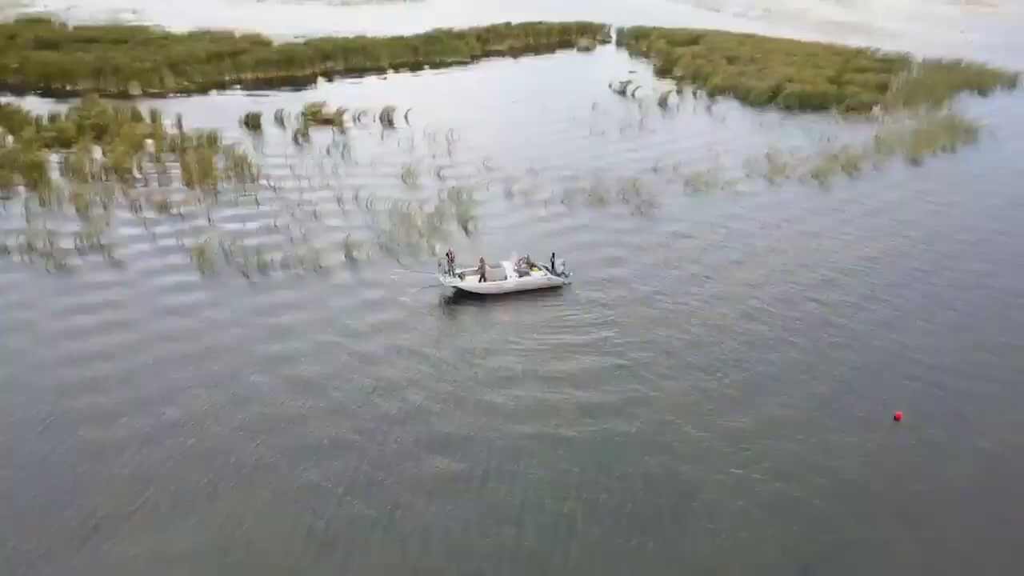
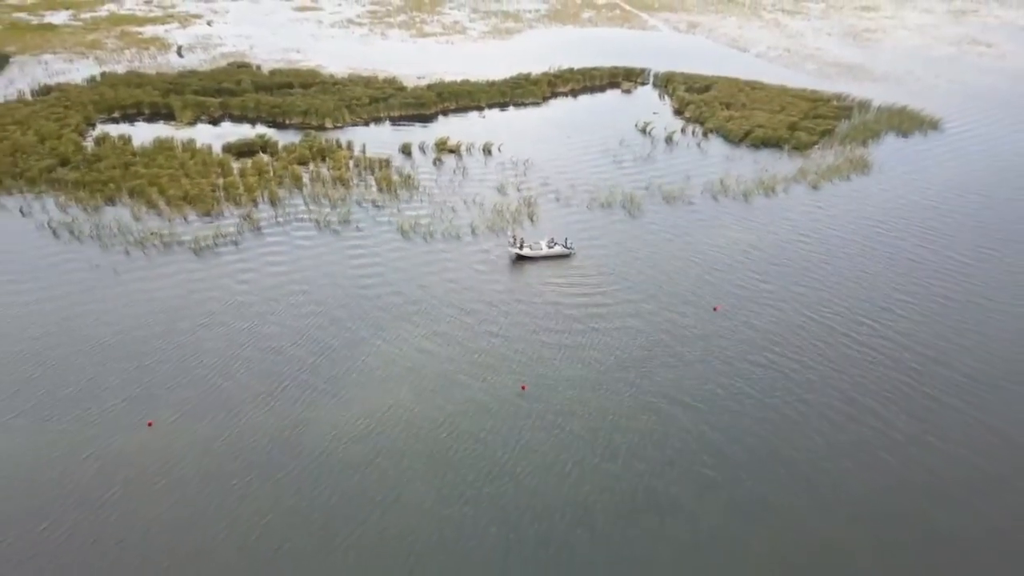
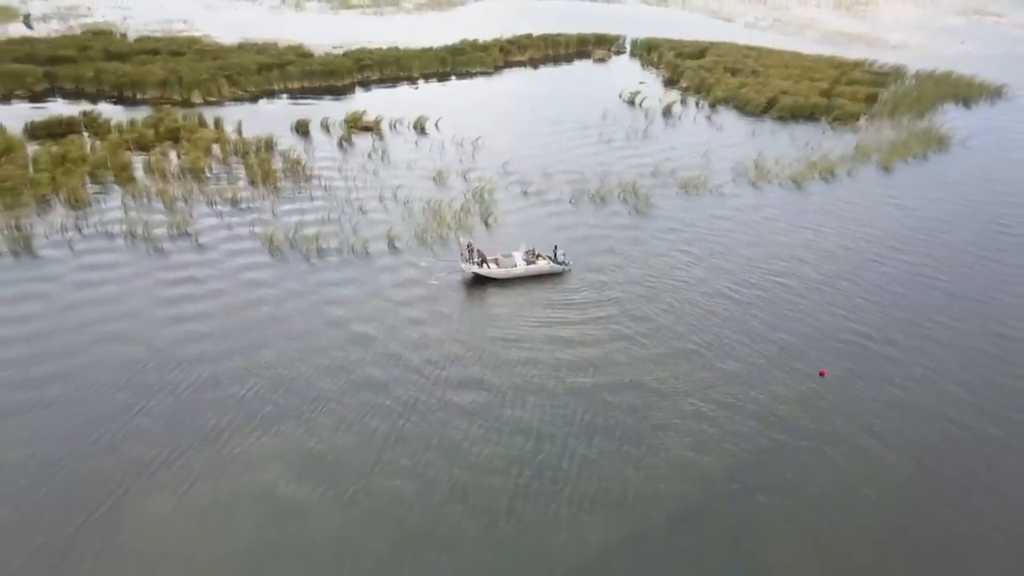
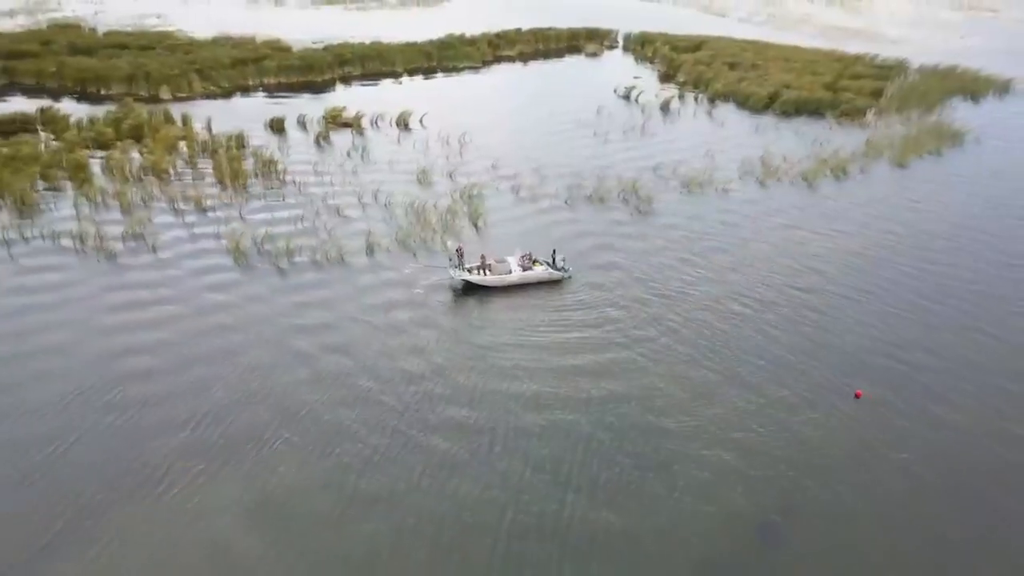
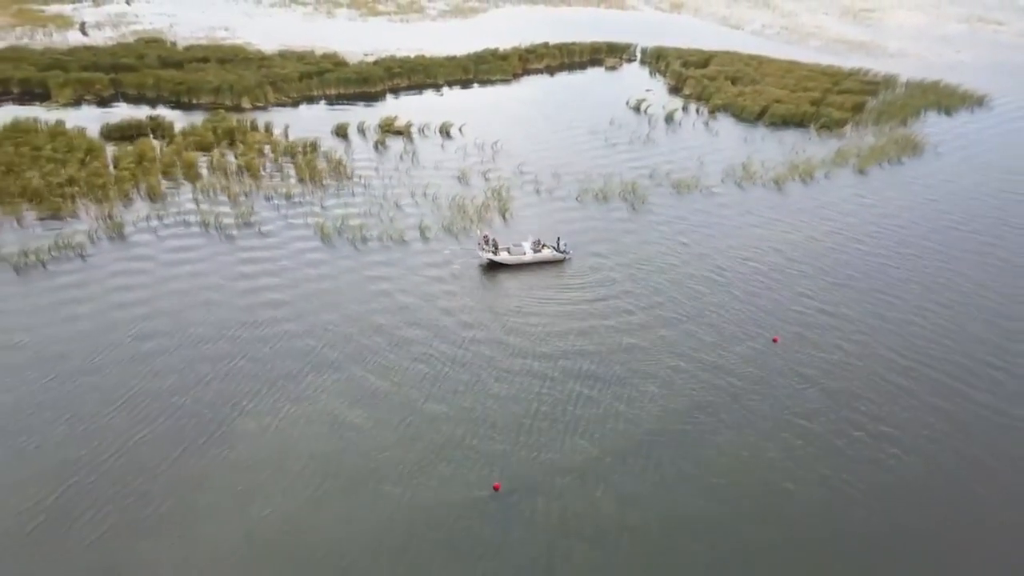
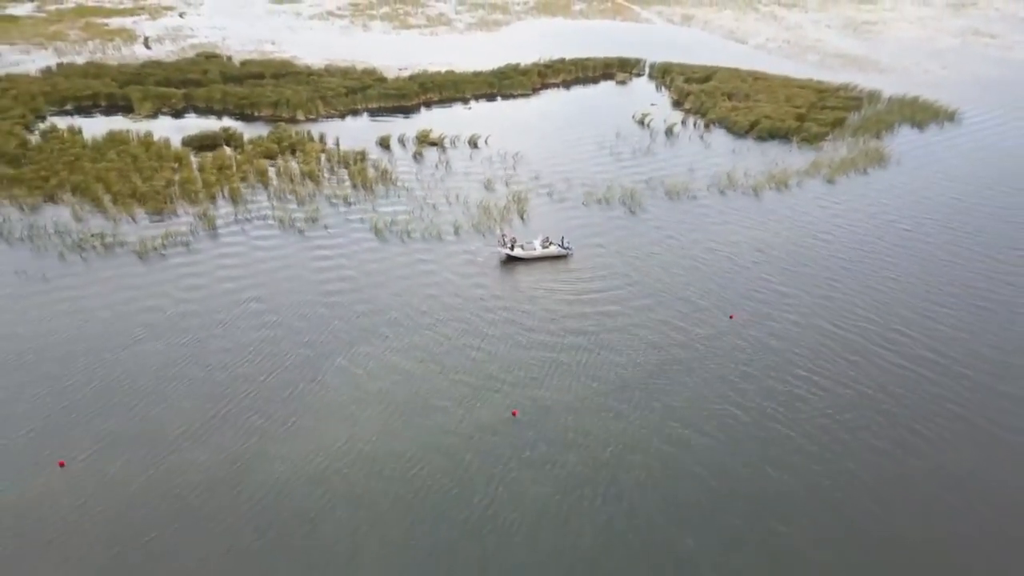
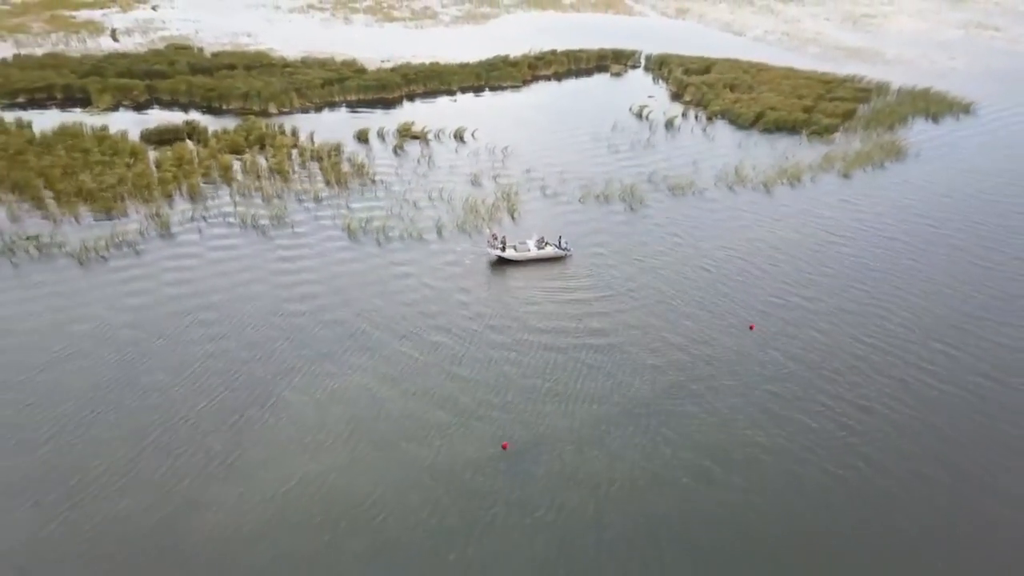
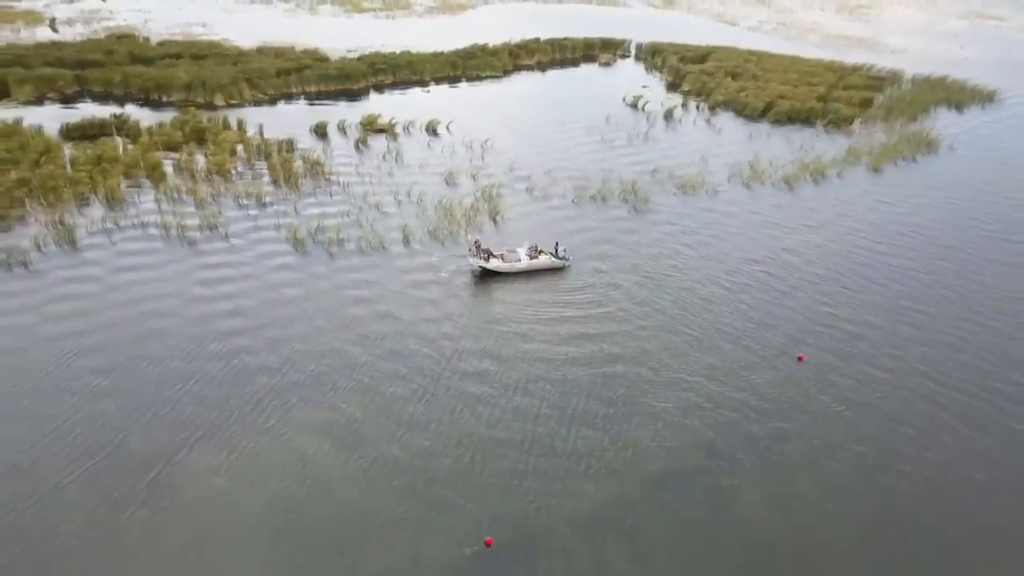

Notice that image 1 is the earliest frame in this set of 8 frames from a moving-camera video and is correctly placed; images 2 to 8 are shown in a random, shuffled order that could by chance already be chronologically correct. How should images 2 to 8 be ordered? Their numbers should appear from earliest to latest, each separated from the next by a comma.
4, 3, 8, 5, 7, 6, 2
